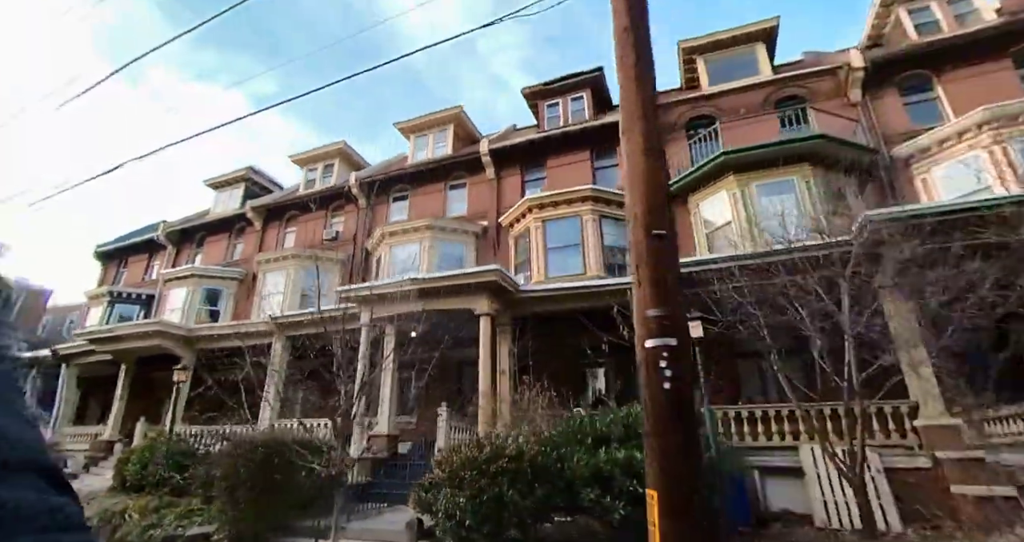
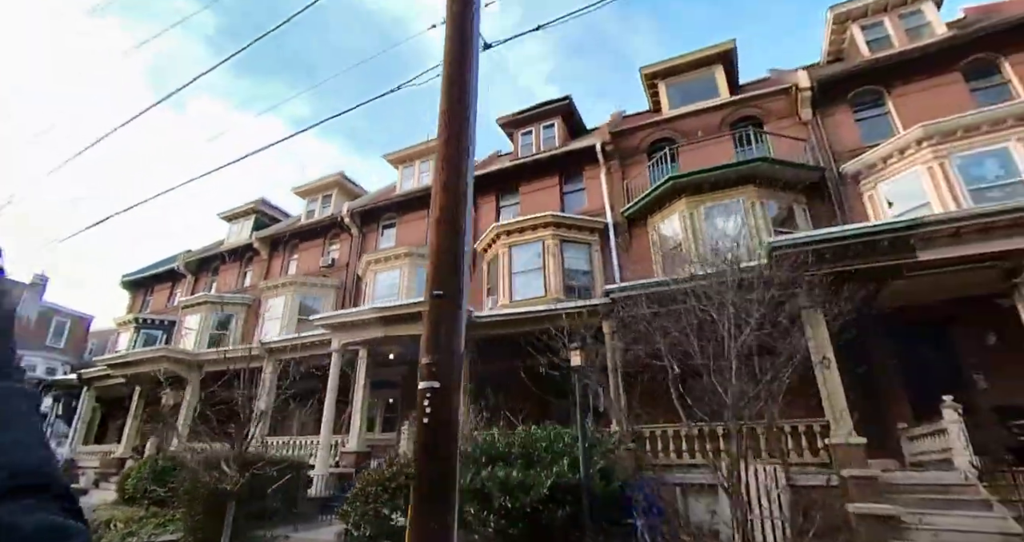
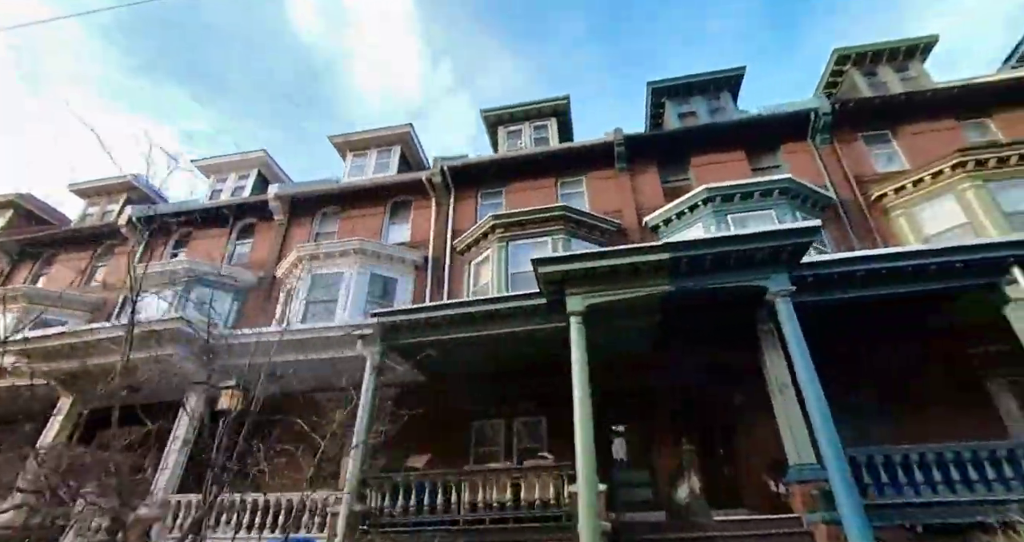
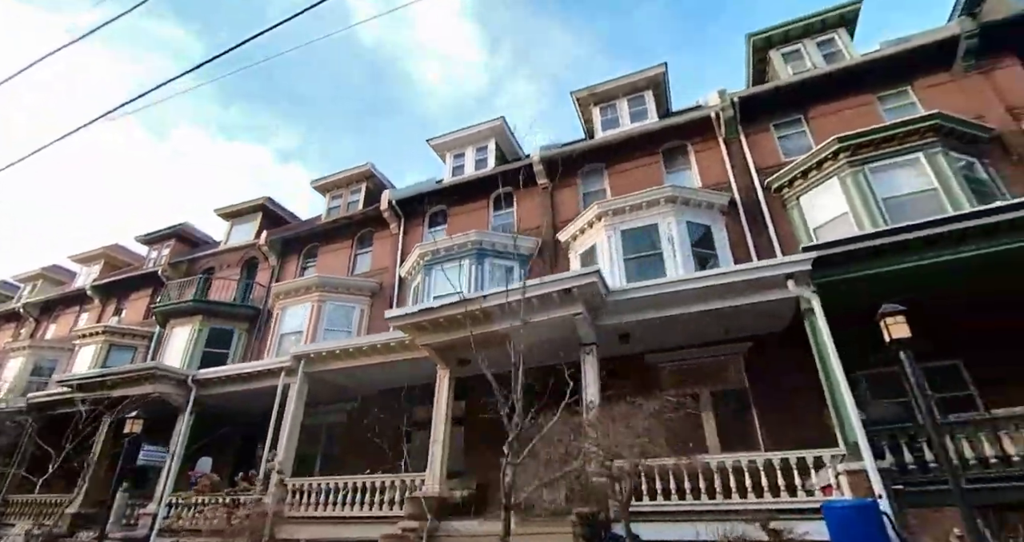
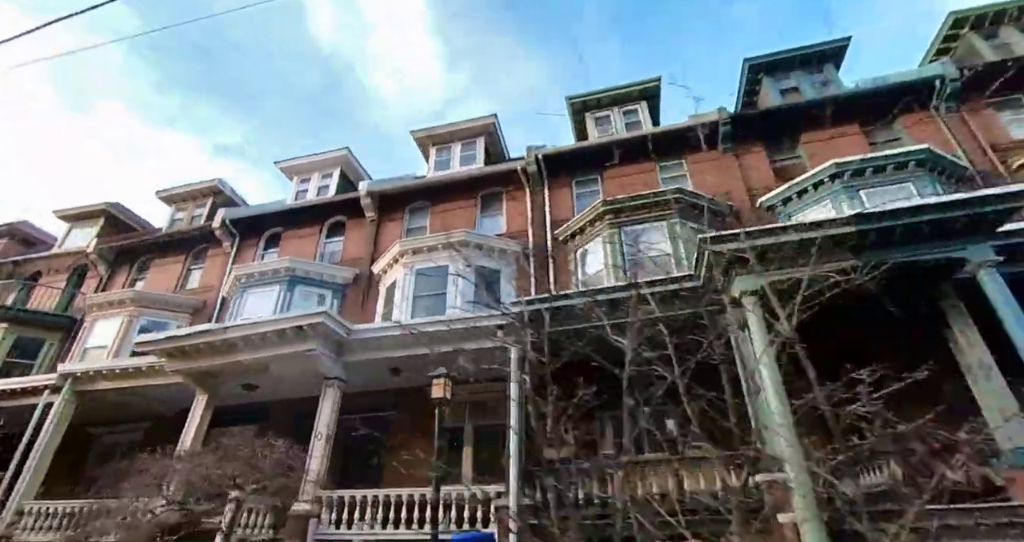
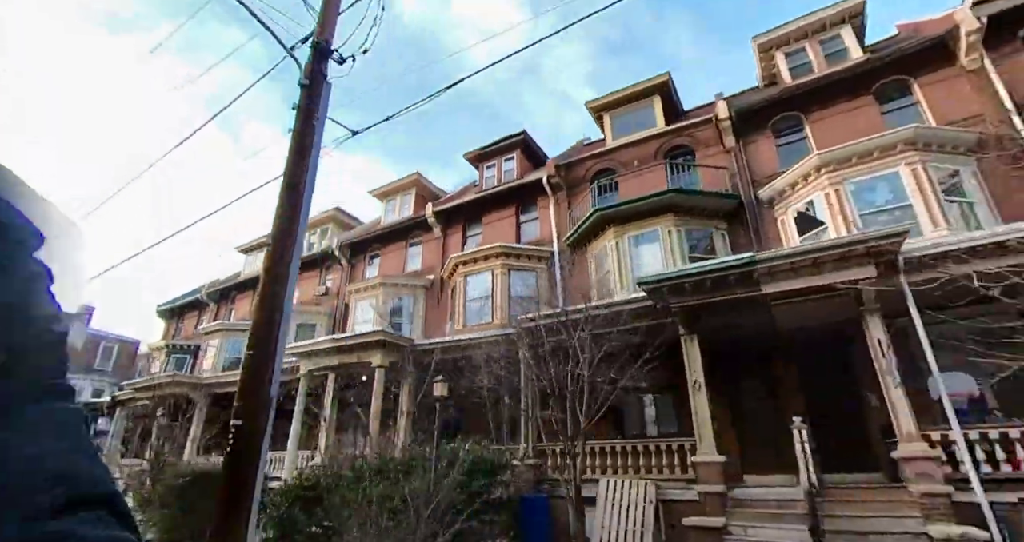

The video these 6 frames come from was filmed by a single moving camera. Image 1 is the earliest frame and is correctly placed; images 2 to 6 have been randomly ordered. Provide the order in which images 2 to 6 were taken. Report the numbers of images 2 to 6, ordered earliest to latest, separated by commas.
2, 6, 4, 5, 3
